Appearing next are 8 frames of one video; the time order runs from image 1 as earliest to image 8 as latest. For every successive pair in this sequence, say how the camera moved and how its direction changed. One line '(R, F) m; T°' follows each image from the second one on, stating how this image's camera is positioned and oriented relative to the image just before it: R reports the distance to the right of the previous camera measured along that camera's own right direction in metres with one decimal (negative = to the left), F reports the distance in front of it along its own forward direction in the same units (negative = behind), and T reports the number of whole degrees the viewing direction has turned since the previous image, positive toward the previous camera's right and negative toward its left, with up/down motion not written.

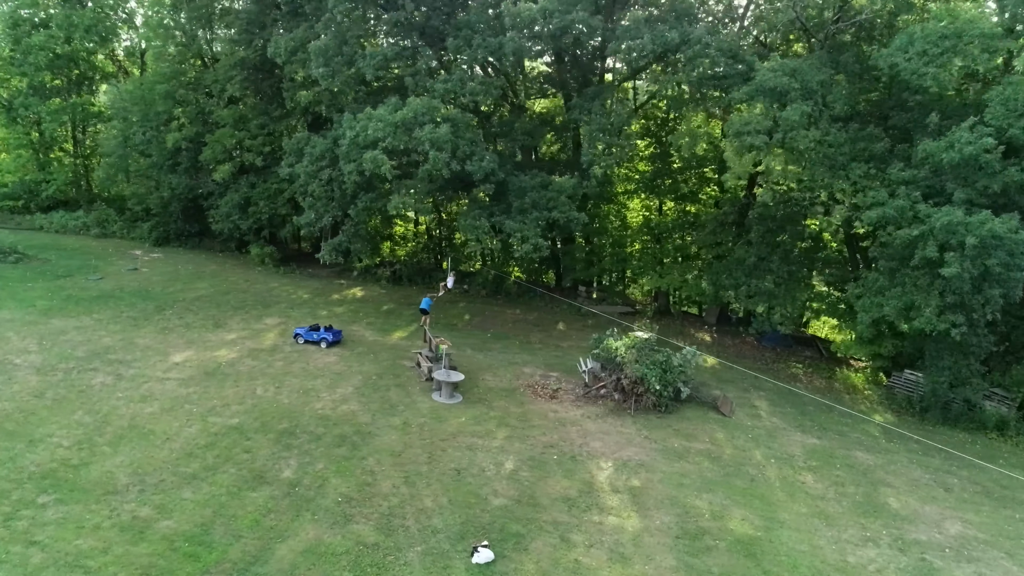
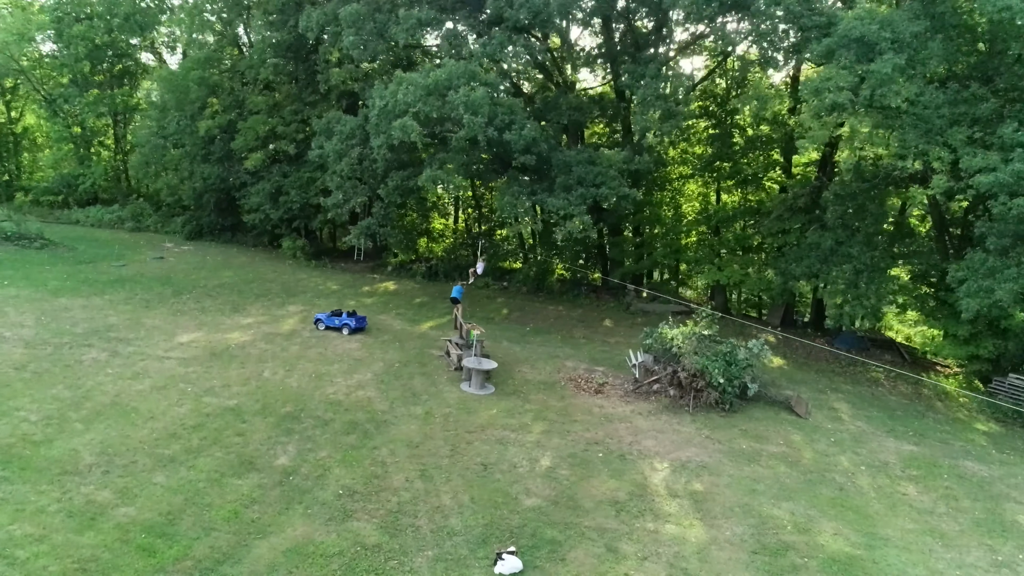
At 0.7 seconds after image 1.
(+0.1, +1.9) m; -4°
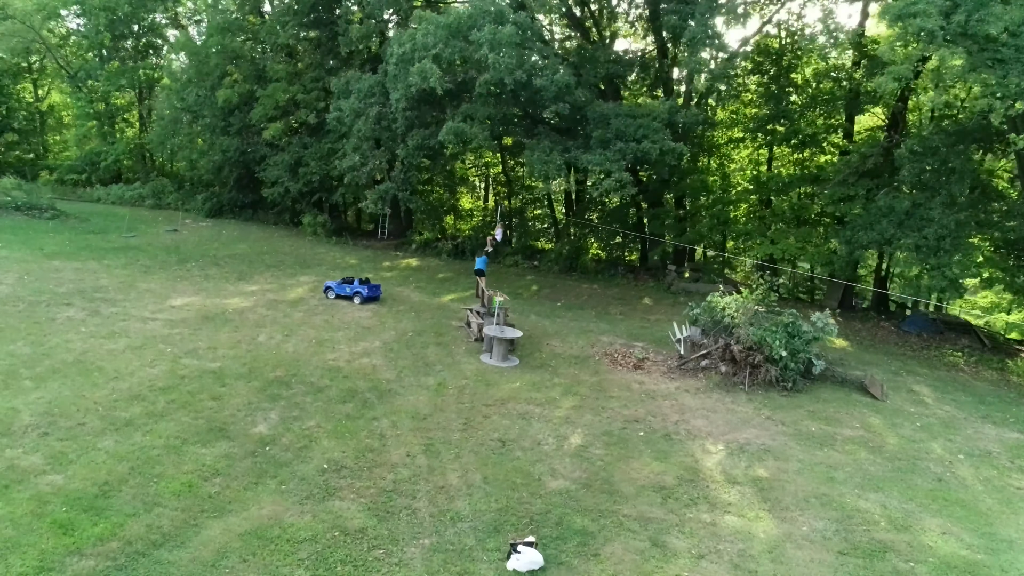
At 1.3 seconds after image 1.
(+0.1, +1.7) m; -3°
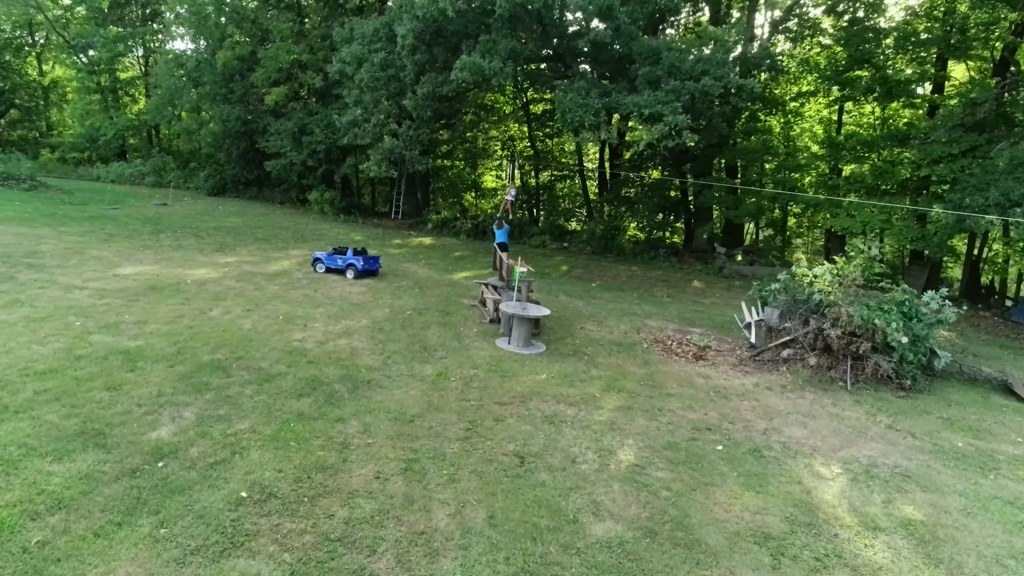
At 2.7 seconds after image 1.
(0.0, +2.7) m; -2°
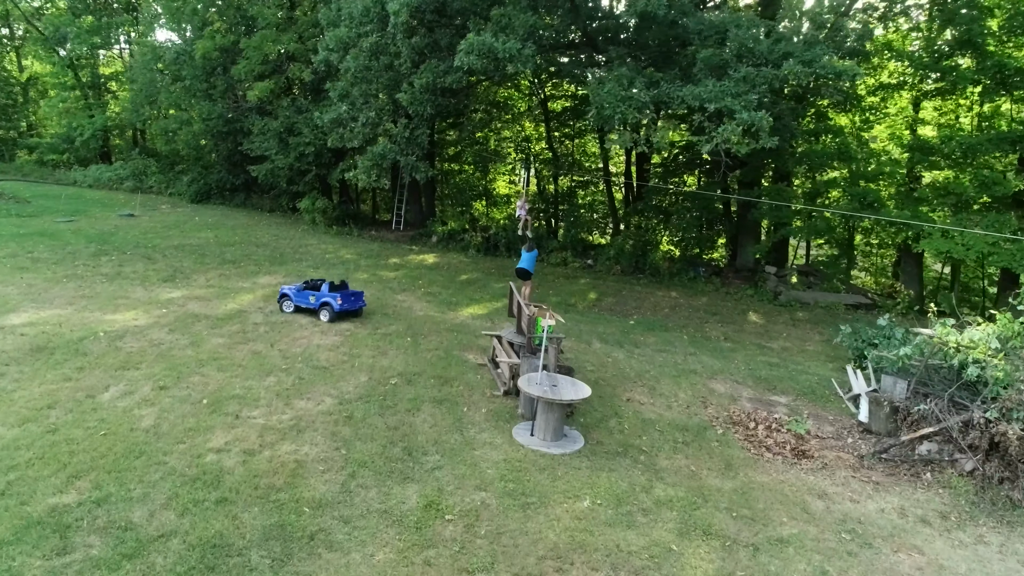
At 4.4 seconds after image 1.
(-0.1, +2.8) m; -1°
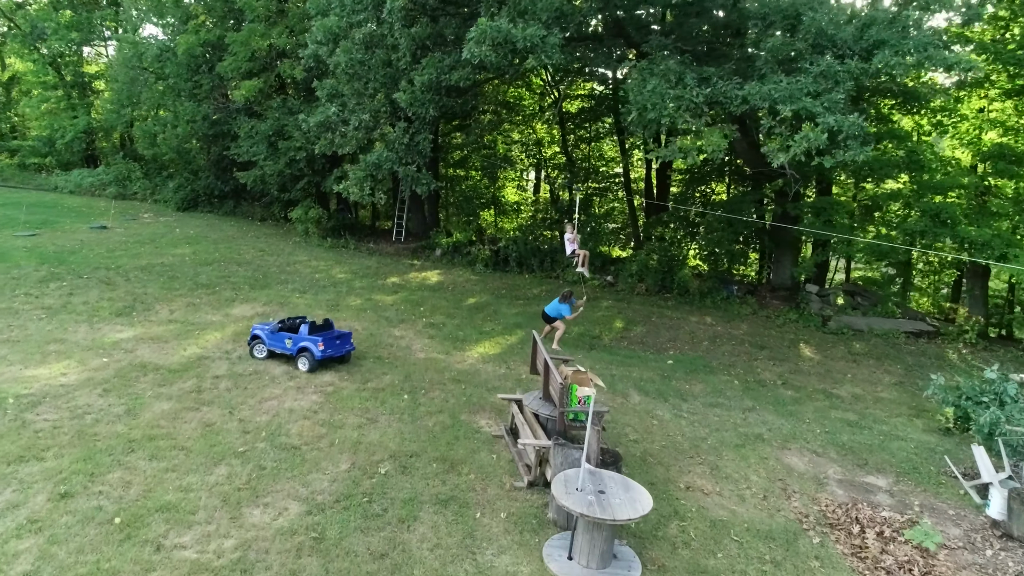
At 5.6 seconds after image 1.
(-0.2, +1.8) m; 0°
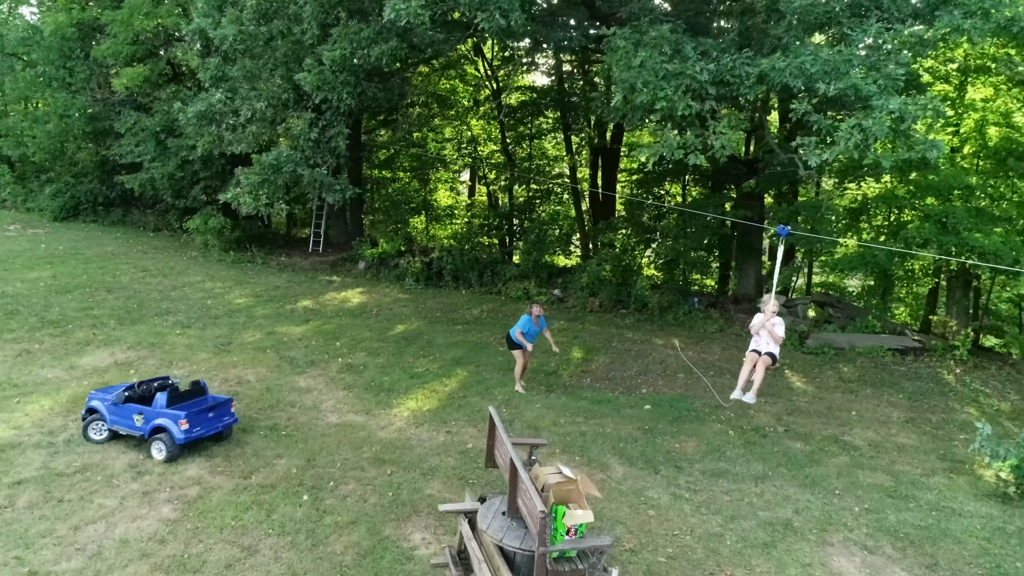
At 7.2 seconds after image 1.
(-0.1, +2.1) m; +6°
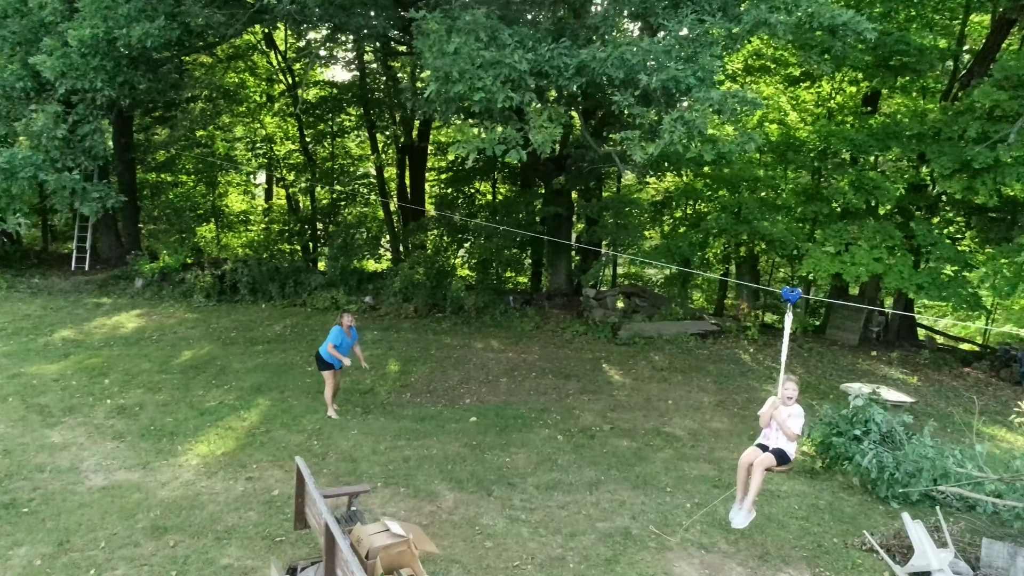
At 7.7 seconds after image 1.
(+0.1, +0.6) m; +15°
